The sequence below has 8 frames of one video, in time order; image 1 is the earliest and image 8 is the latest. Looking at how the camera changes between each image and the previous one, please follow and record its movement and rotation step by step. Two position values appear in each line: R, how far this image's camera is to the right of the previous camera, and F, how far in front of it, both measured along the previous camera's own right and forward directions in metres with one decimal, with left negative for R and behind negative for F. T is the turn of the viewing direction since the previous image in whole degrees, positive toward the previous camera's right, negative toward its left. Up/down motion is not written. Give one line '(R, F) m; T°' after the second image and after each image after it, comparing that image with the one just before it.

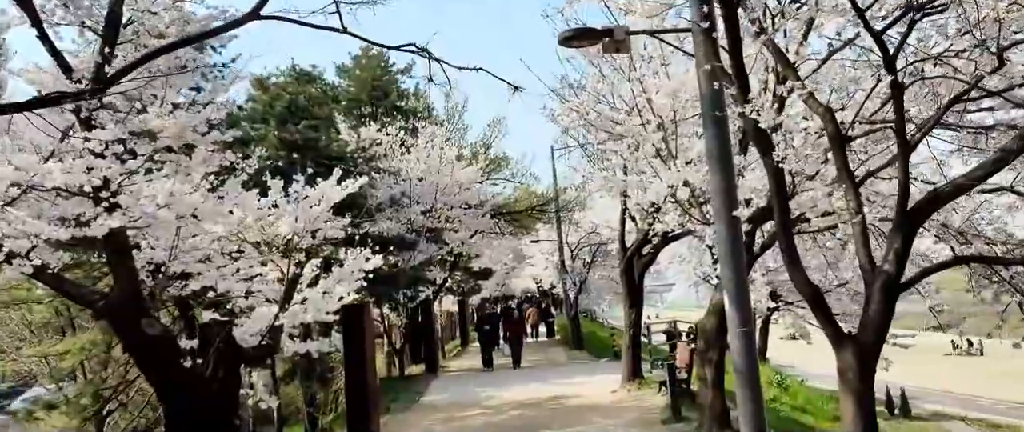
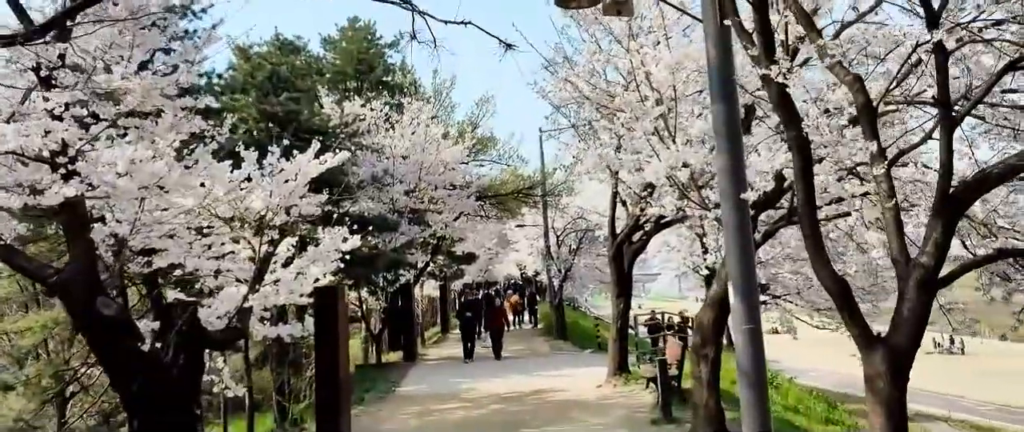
(0.0, +0.5) m; +1°
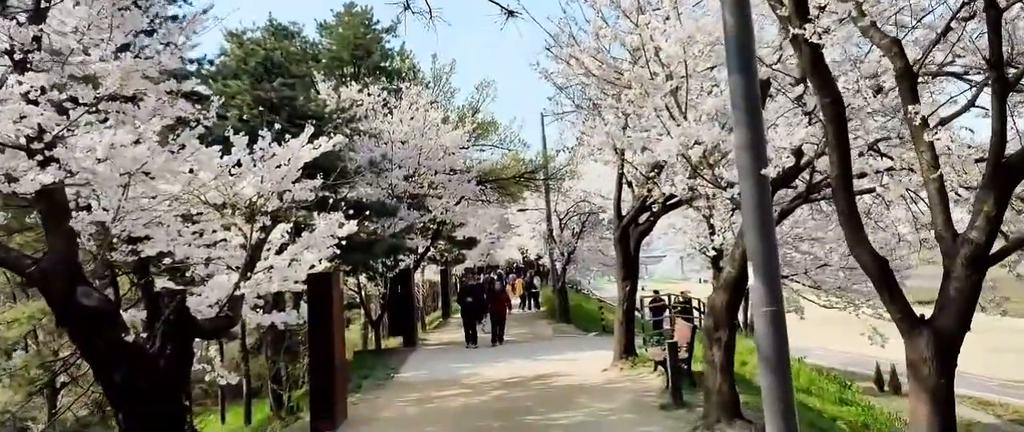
(0.0, +0.4) m; 0°
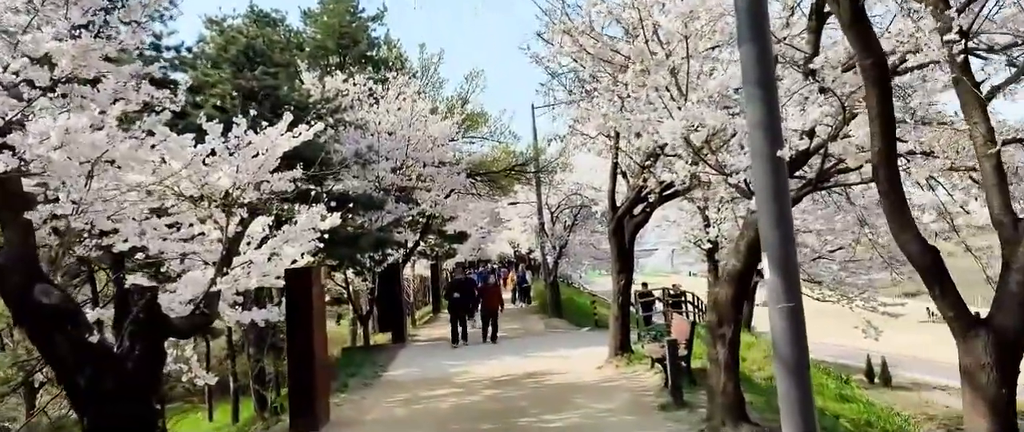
(0.0, +0.5) m; +1°
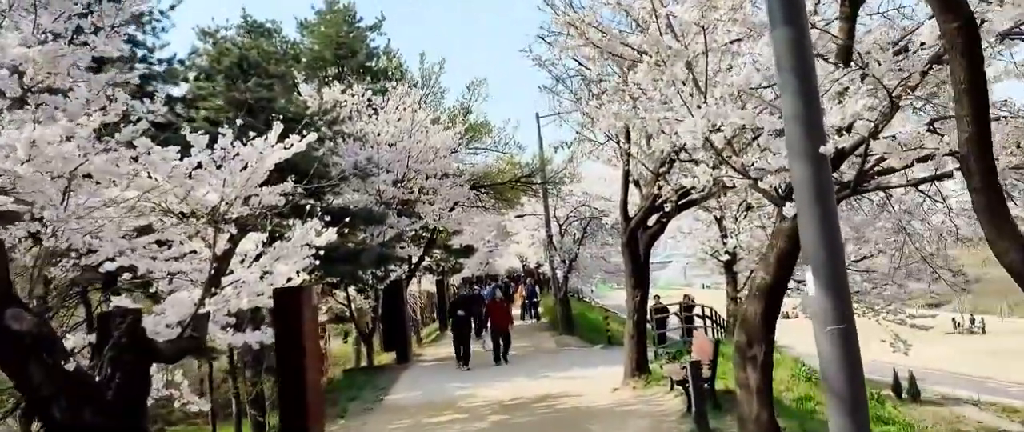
(0.0, +0.6) m; -1°
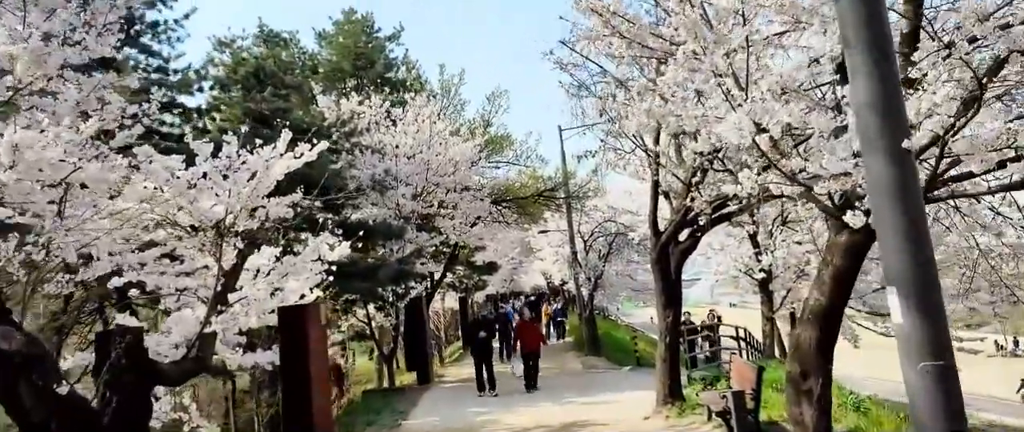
(0.0, +0.6) m; -2°
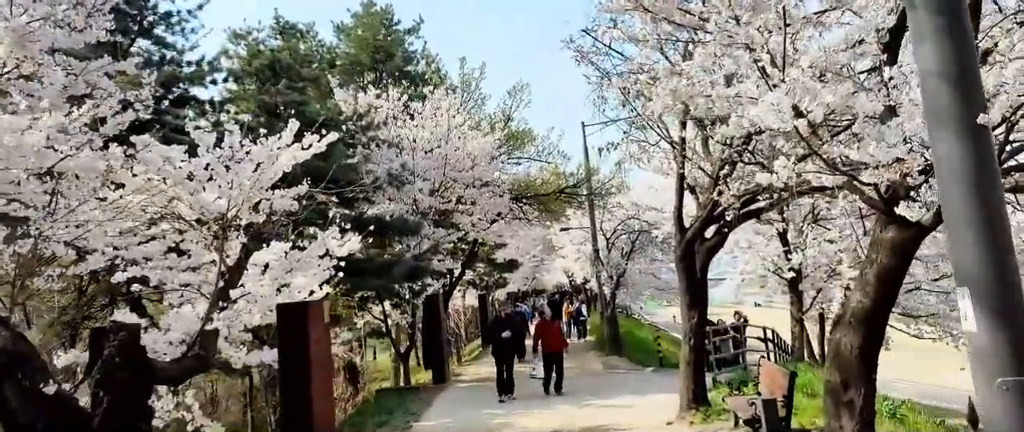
(+0.1, +0.4) m; -2°
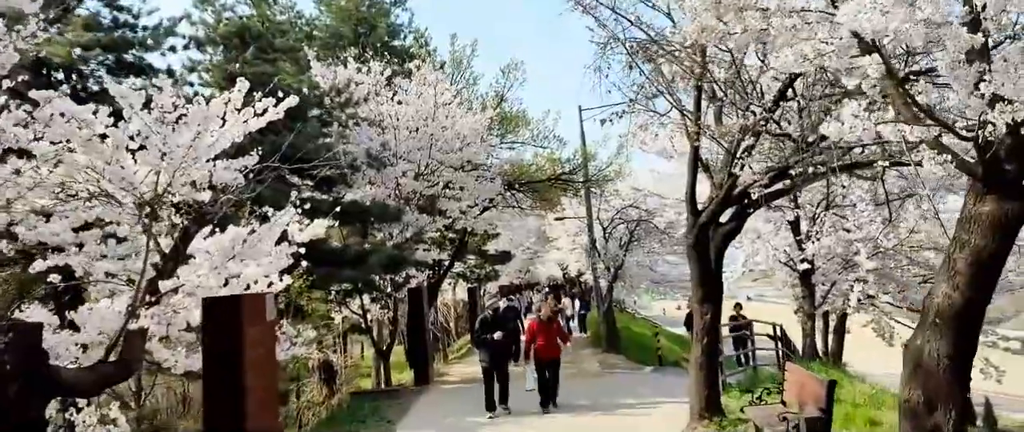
(+0.1, +1.2) m; 0°
